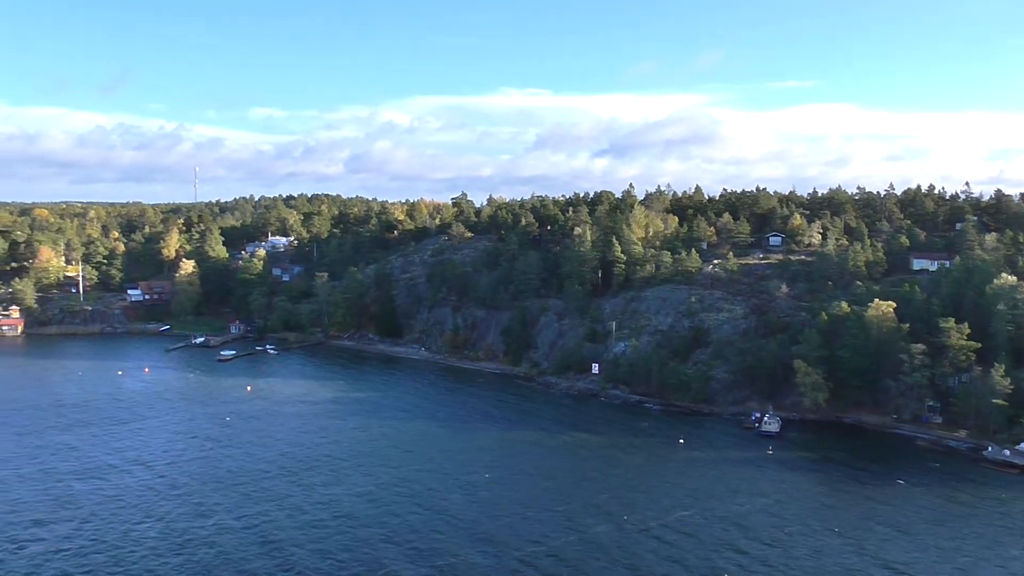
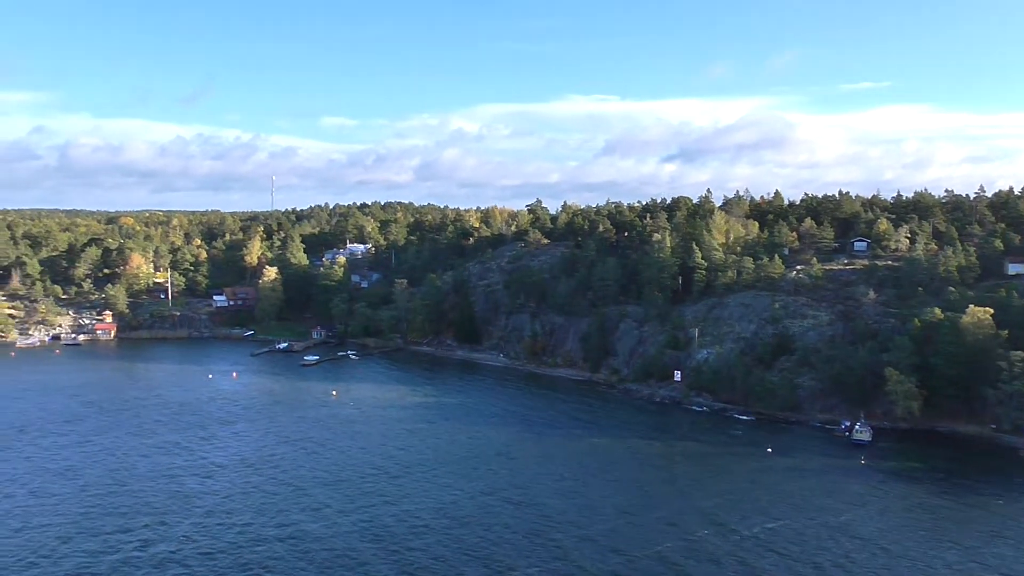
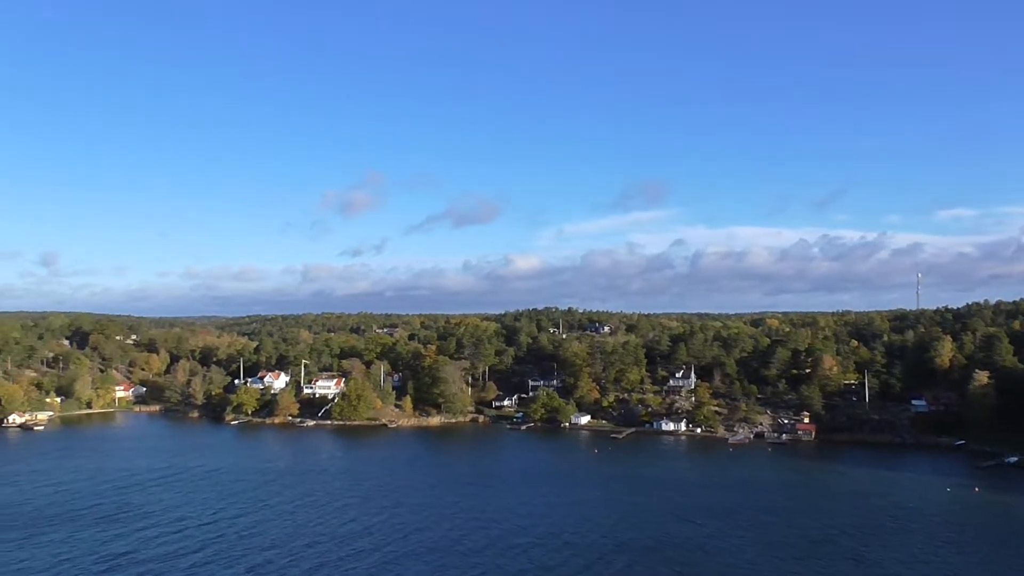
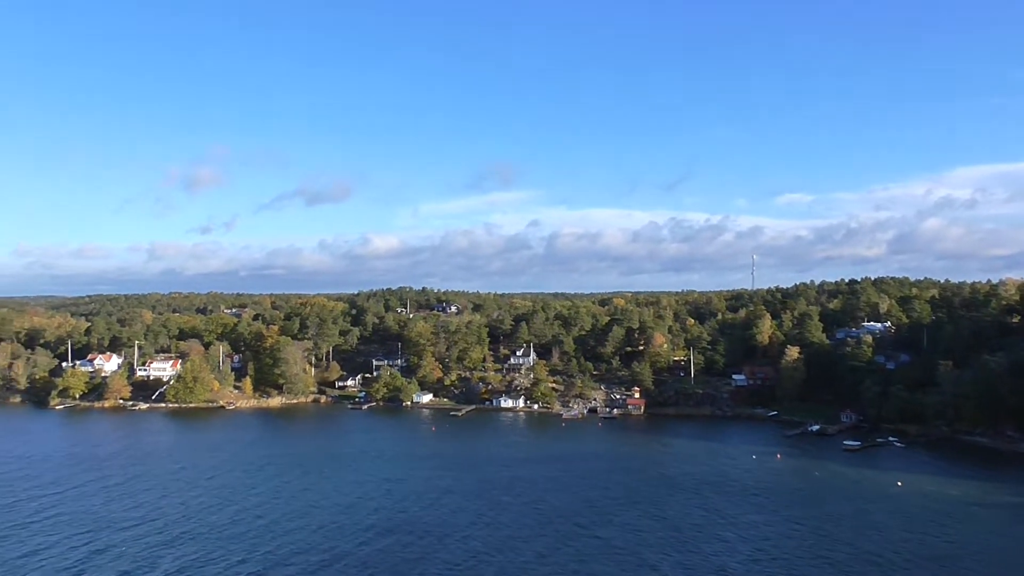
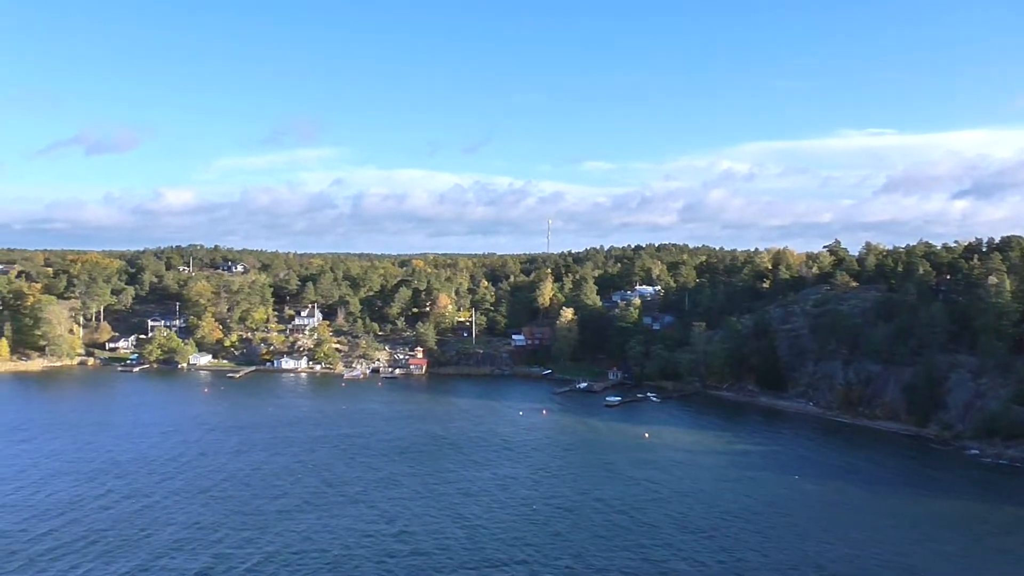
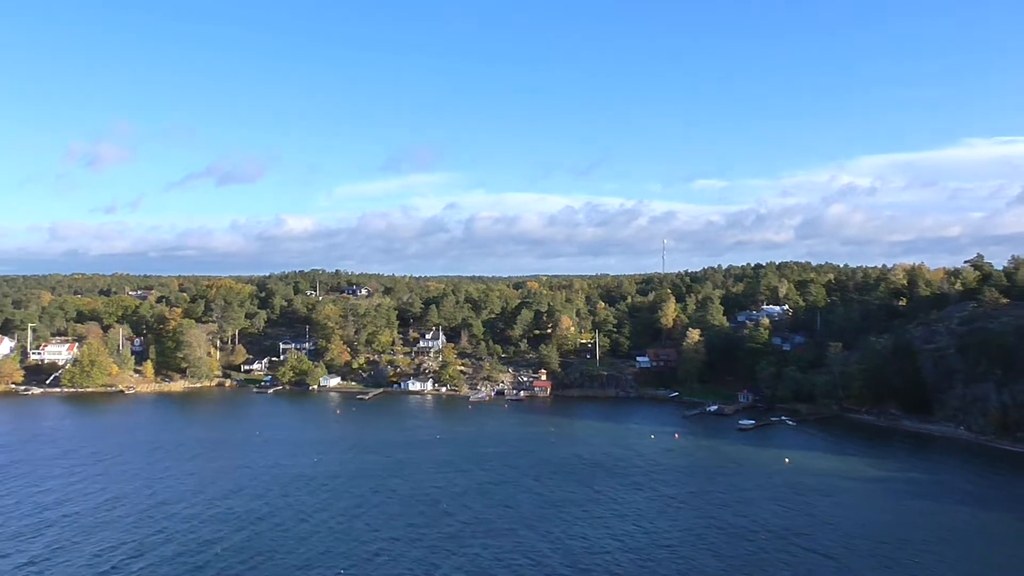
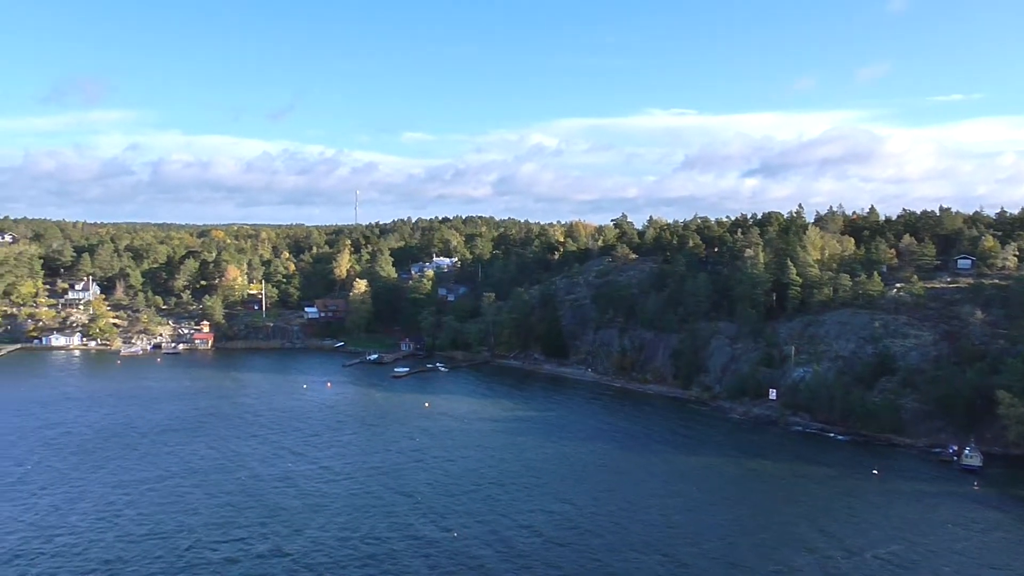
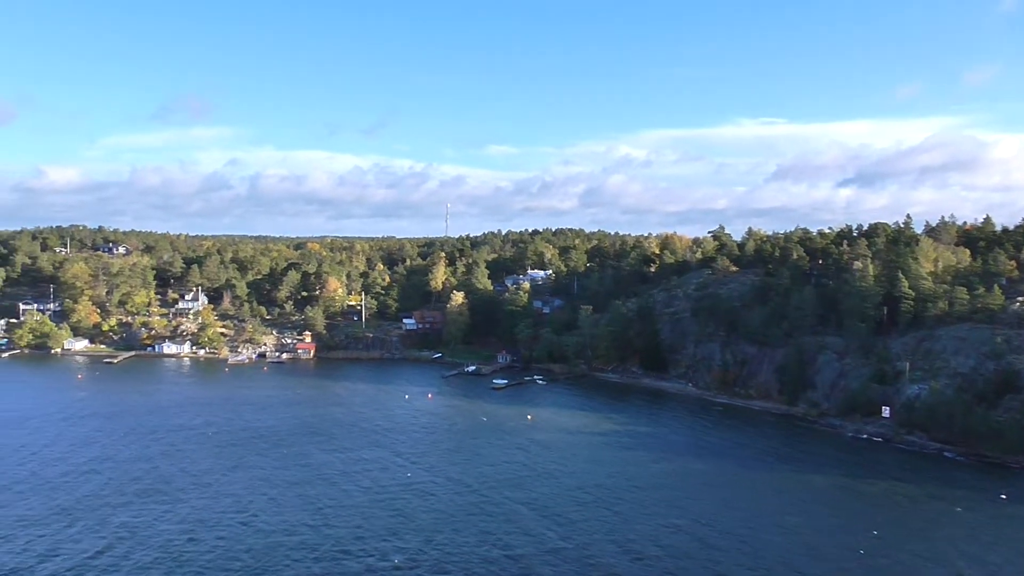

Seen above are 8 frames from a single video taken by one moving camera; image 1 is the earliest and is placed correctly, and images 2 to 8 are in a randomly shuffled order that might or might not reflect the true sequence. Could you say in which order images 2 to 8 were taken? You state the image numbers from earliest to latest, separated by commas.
2, 7, 8, 5, 6, 4, 3
